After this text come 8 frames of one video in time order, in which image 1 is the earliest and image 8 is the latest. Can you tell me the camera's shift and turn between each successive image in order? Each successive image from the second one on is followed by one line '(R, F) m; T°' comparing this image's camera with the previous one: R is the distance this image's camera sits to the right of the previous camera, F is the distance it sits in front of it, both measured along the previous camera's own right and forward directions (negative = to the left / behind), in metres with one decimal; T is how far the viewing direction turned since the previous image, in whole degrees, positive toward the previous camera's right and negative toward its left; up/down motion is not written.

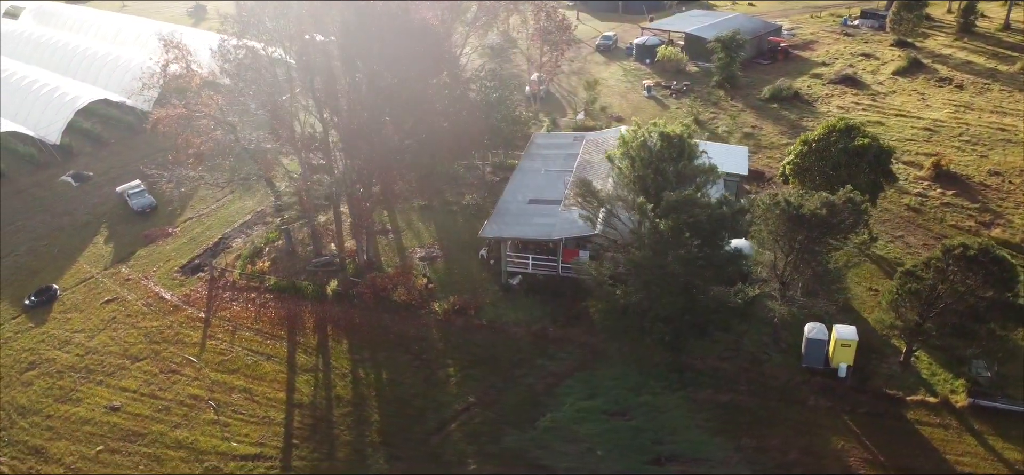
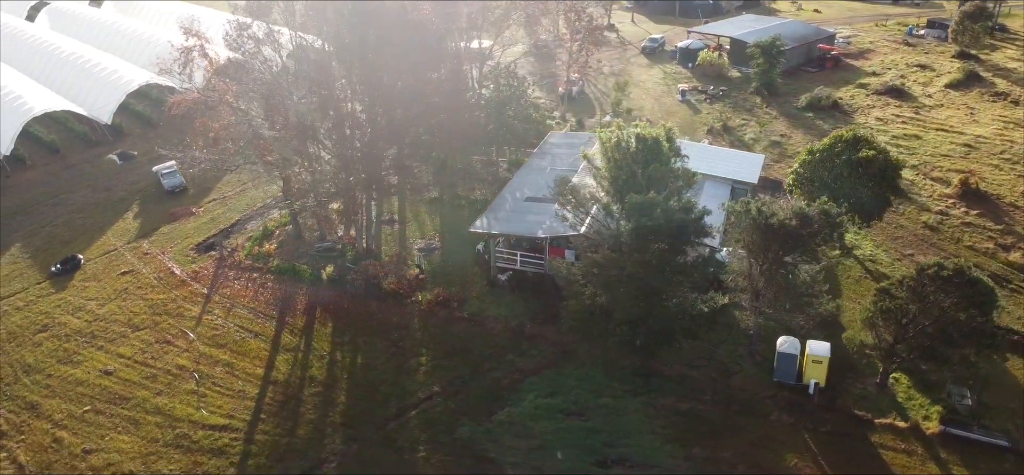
(+2.6, 0.0) m; -6°
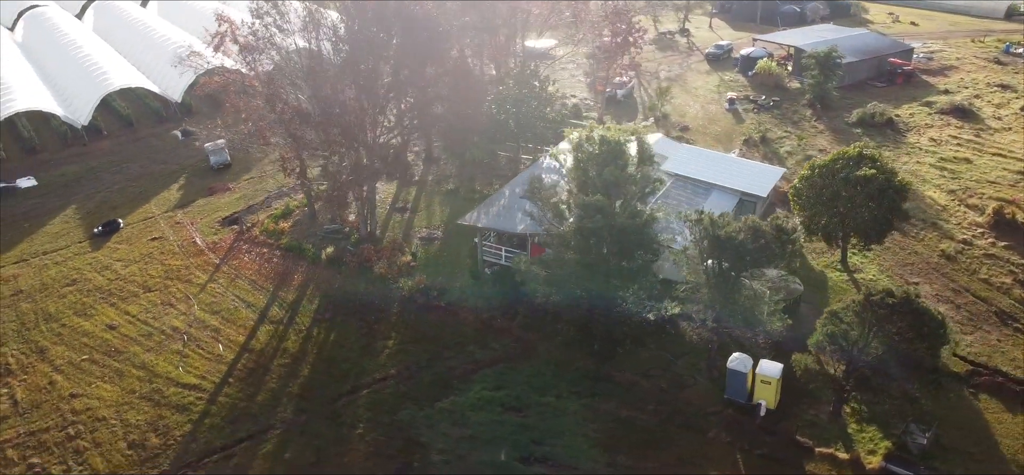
(+3.7, 0.0) m; -8°
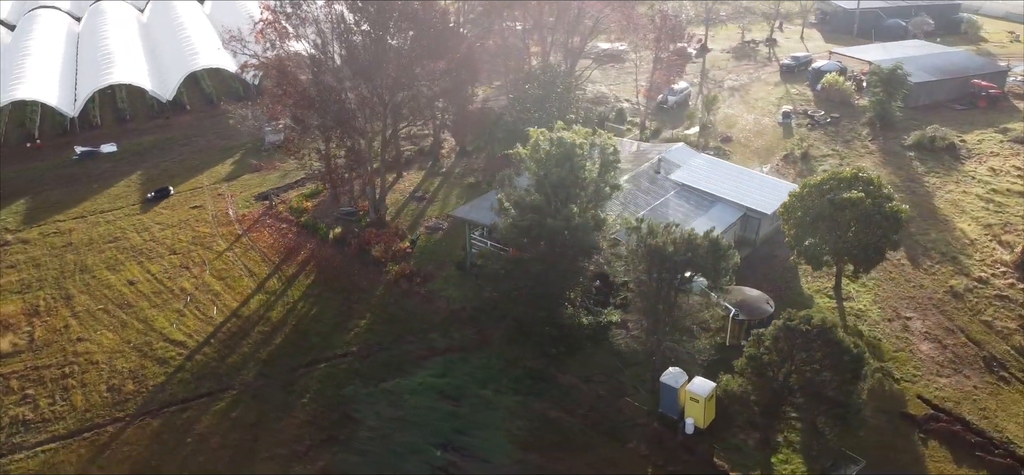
(+4.2, 0.0) m; -9°
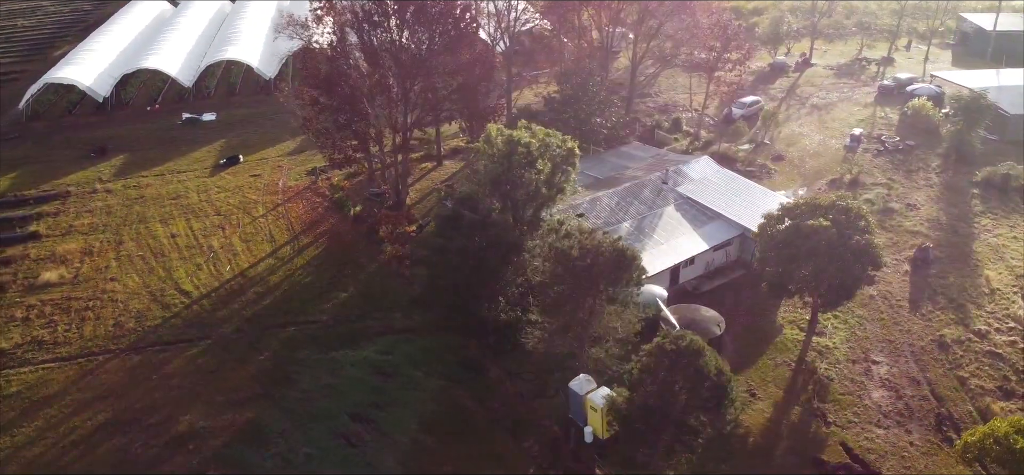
(+5.3, +0.1) m; -12°
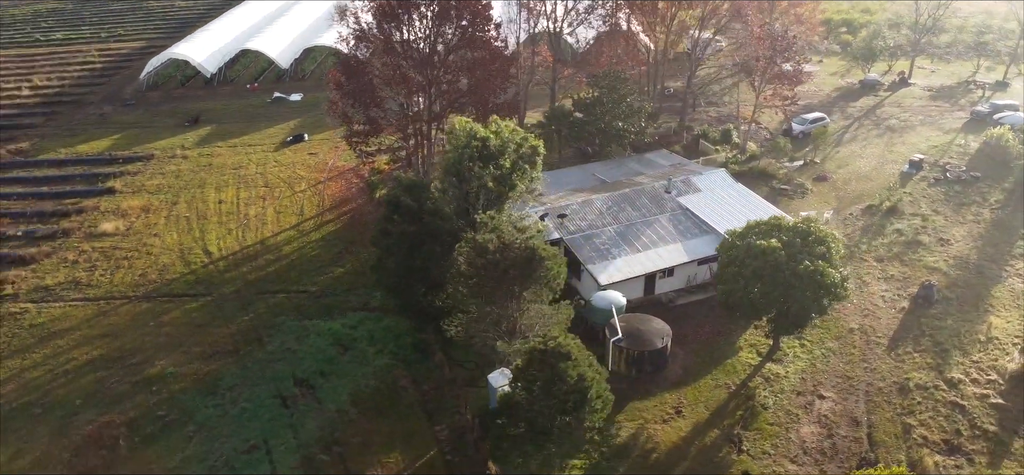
(+4.7, +0.1) m; -11°
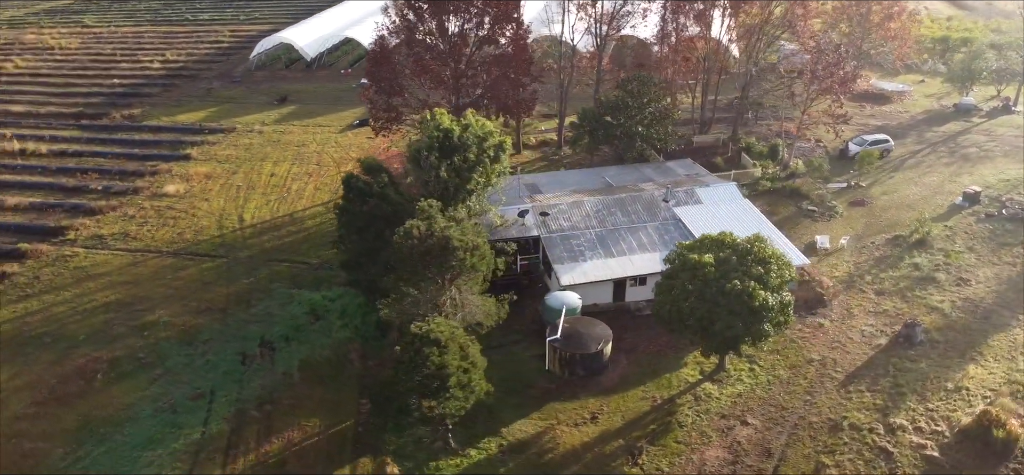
(+4.7, +0.1) m; -11°
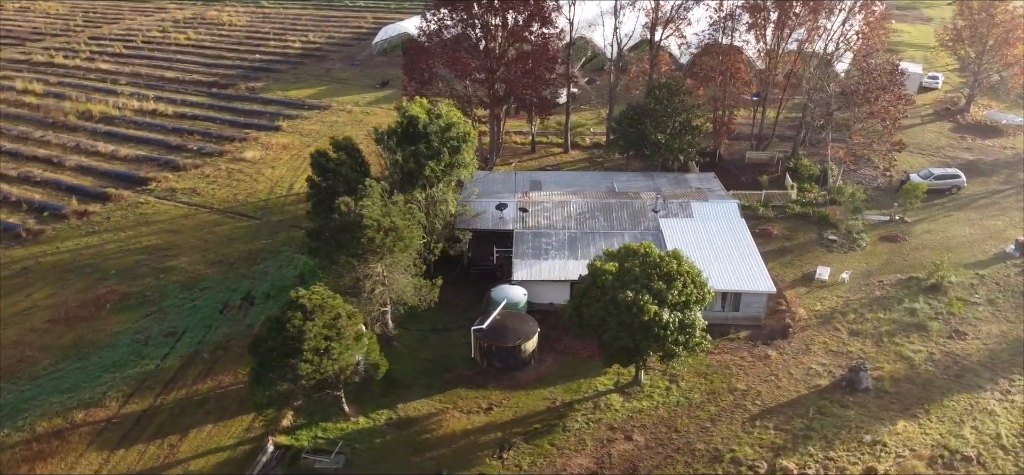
(+5.8, +0.2) m; -13°
